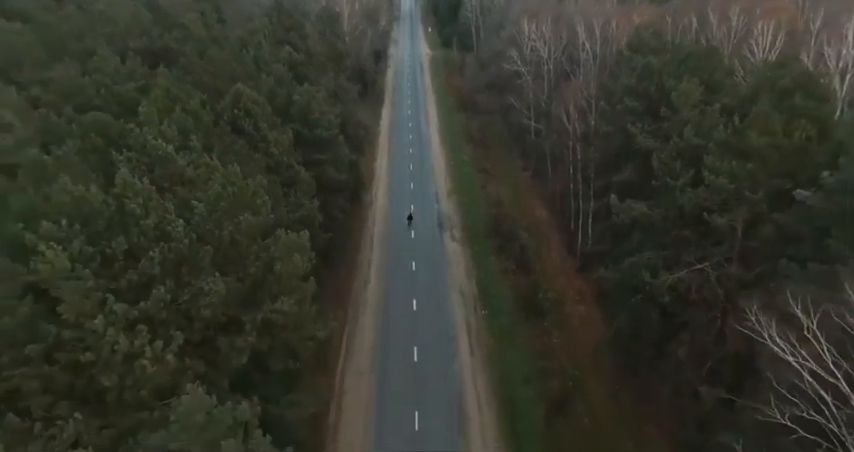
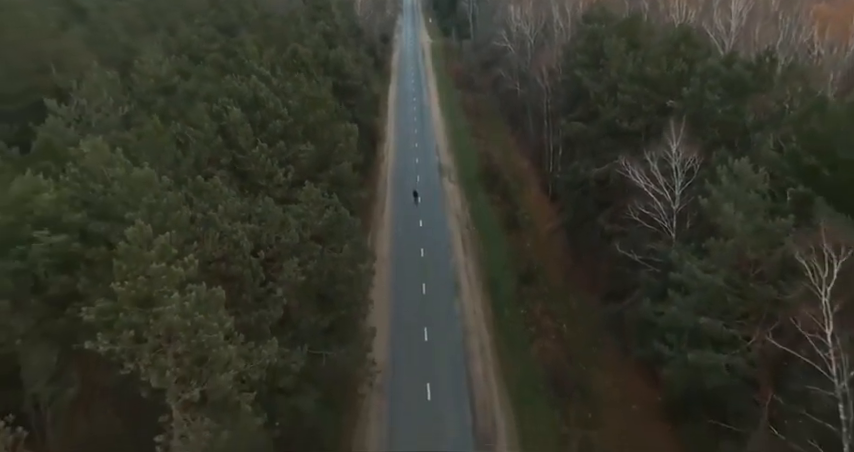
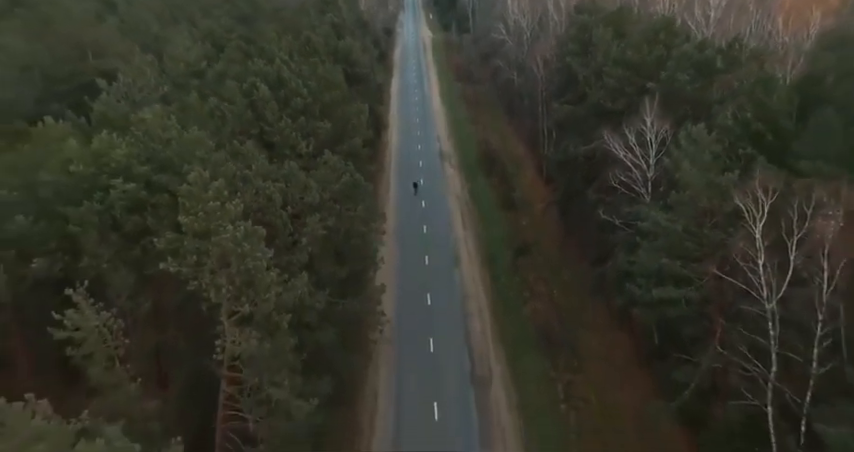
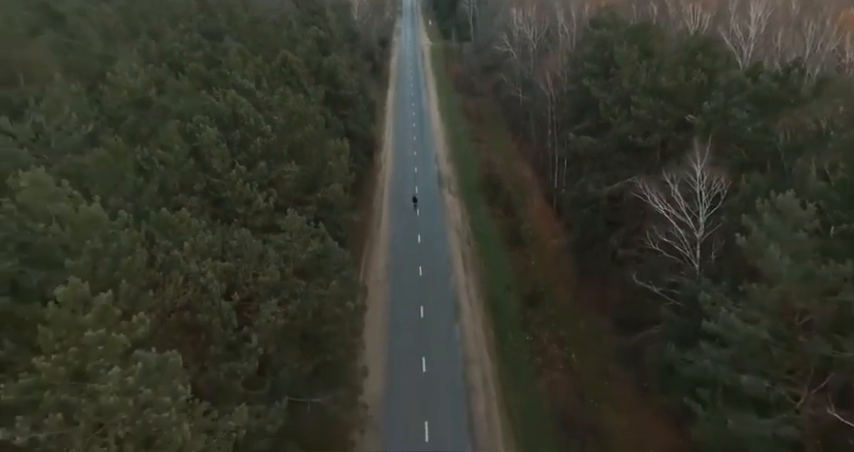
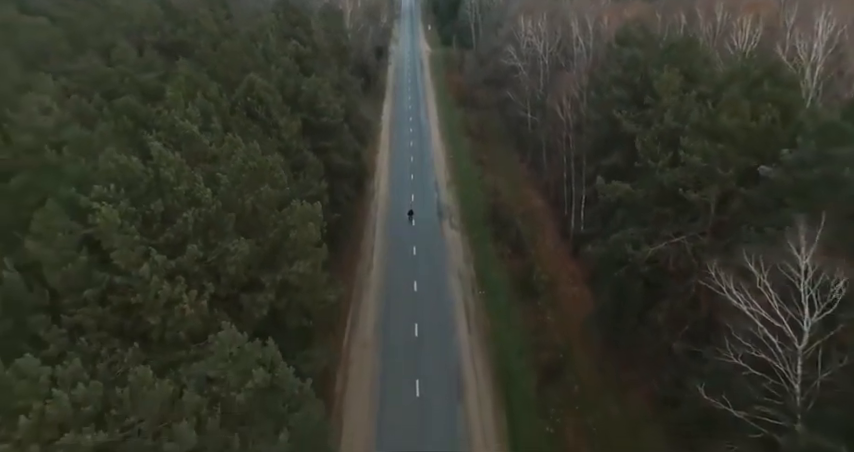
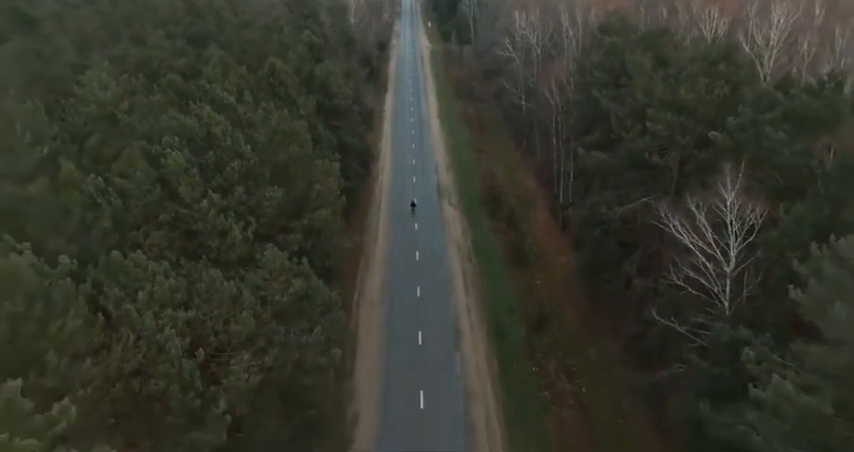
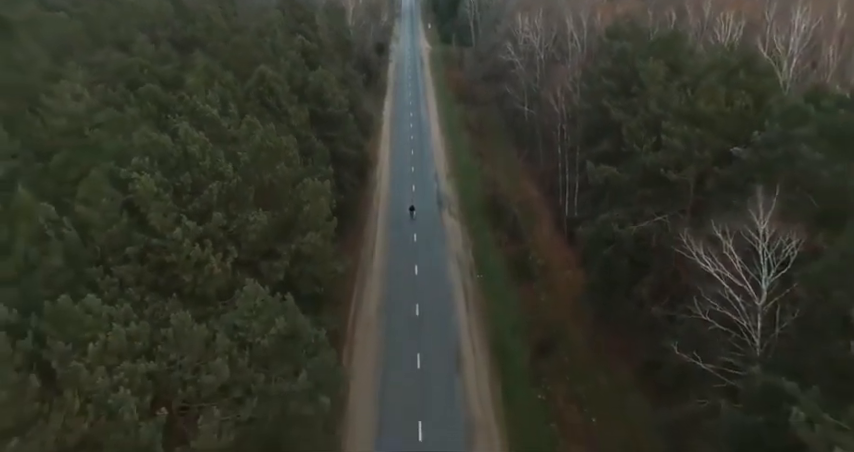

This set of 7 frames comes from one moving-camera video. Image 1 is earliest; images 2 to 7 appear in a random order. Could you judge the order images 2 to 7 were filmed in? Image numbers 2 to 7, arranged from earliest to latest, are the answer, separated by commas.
5, 7, 6, 4, 2, 3
